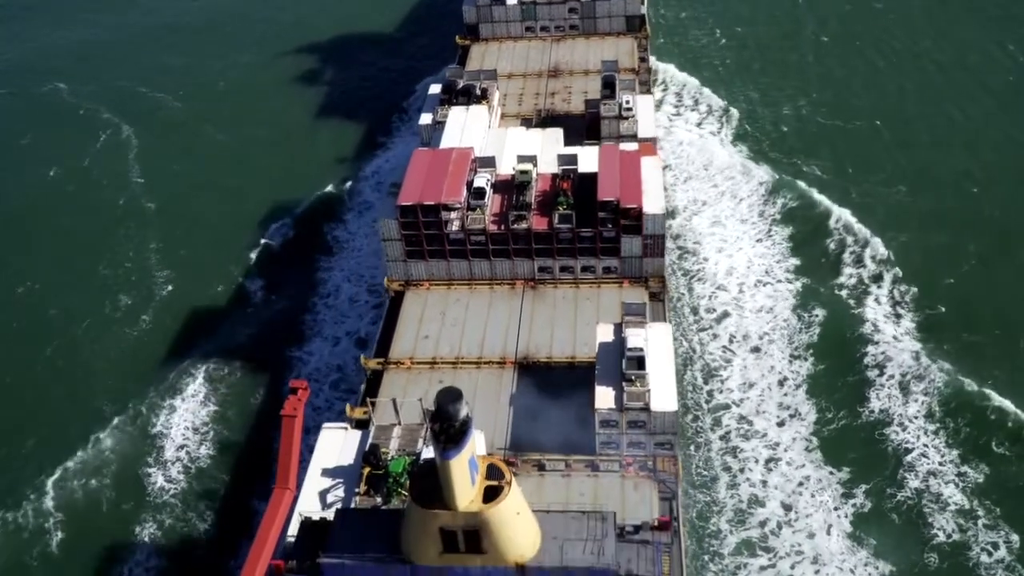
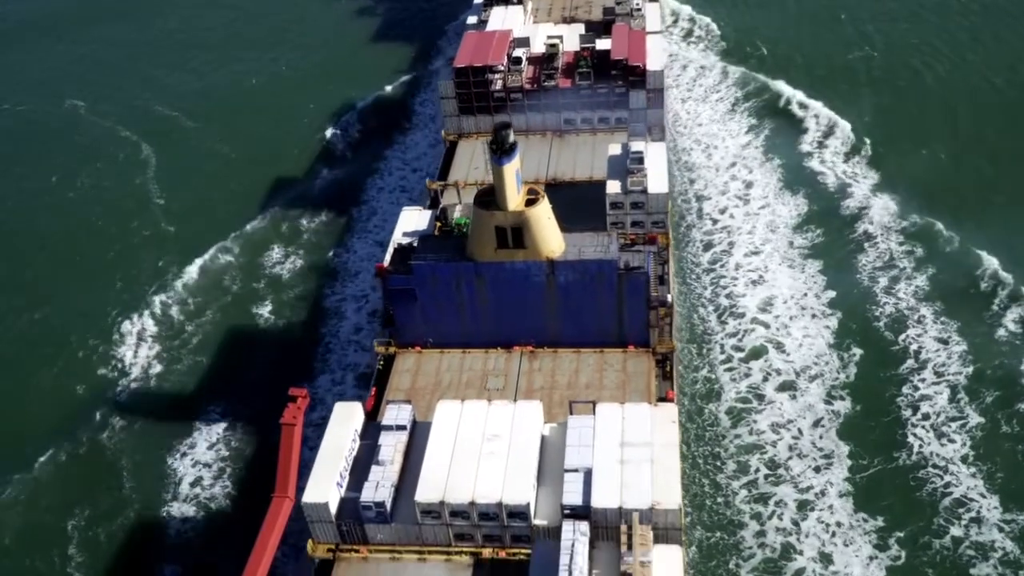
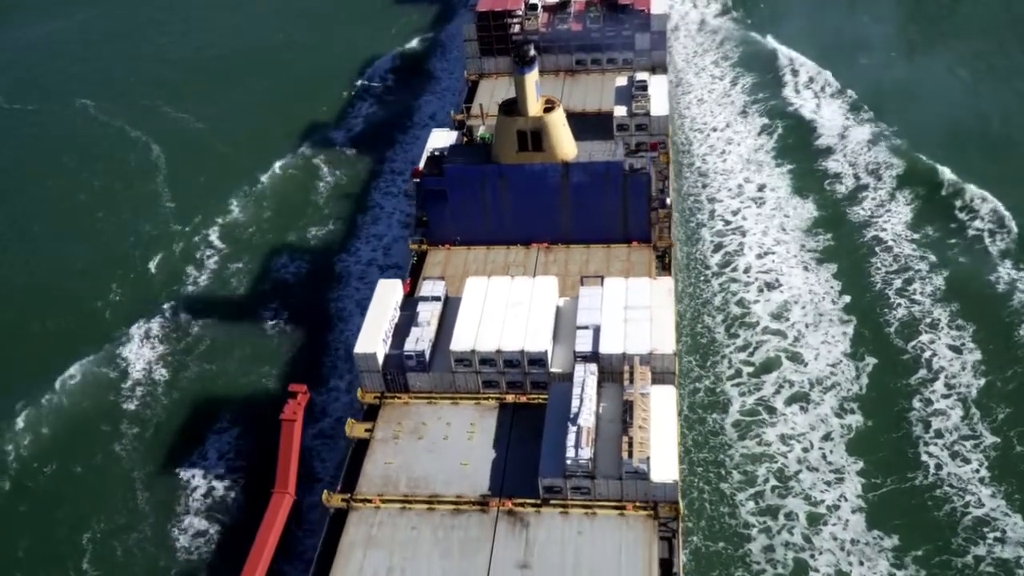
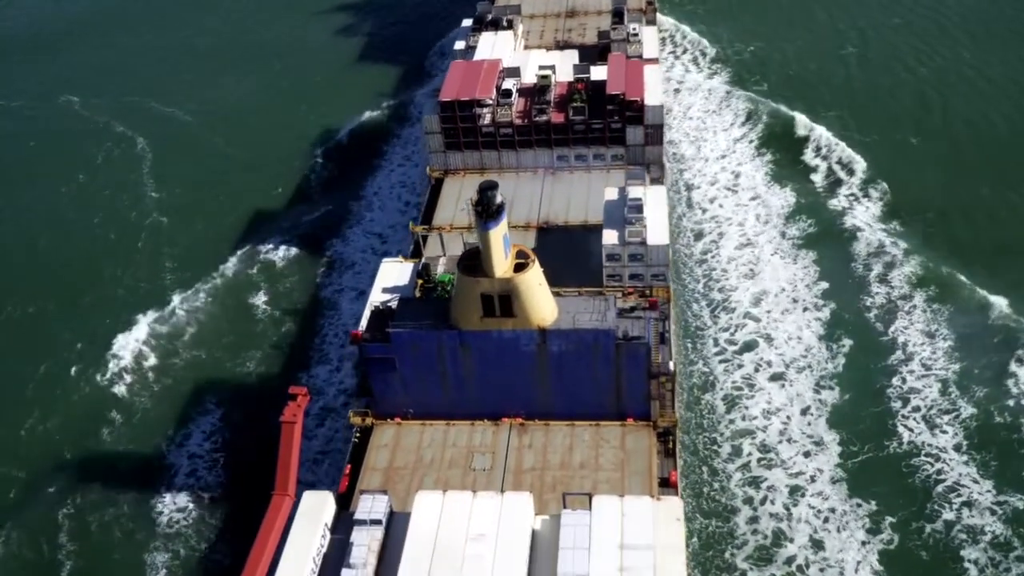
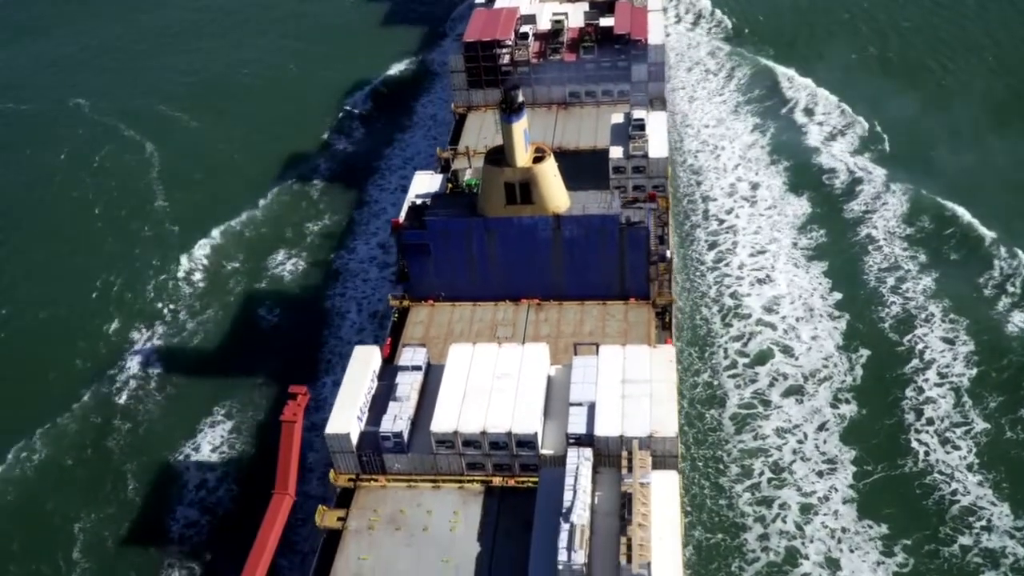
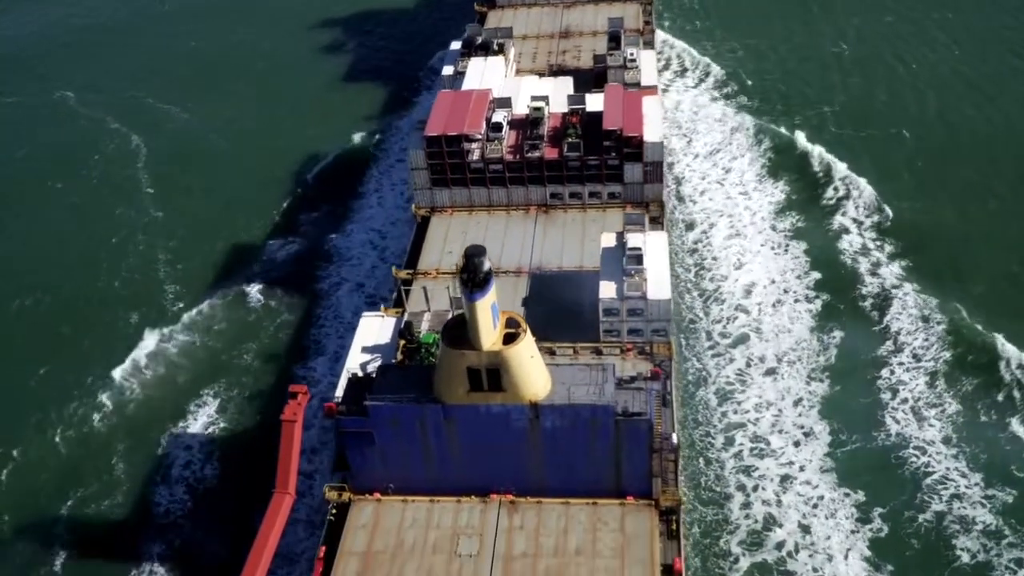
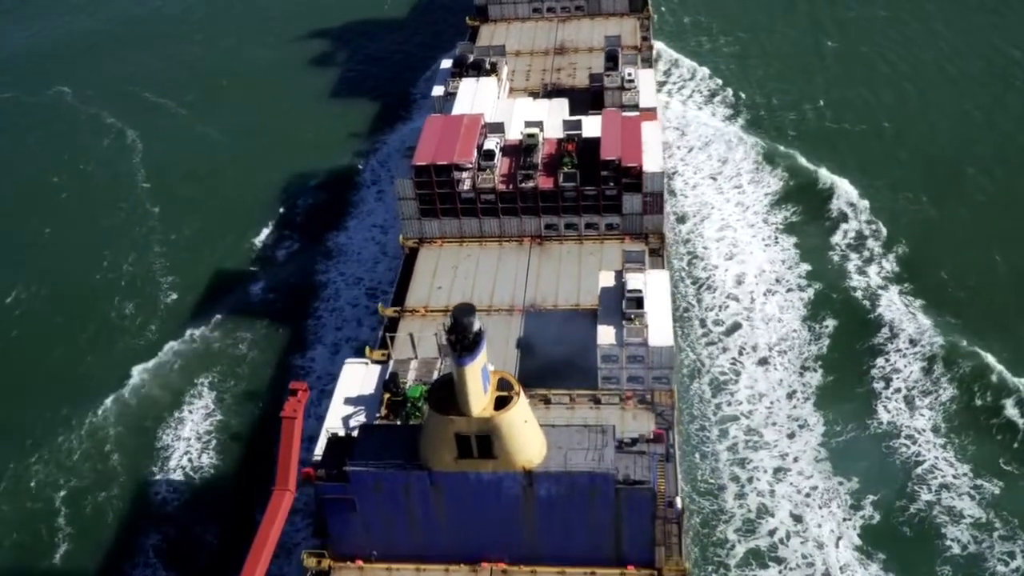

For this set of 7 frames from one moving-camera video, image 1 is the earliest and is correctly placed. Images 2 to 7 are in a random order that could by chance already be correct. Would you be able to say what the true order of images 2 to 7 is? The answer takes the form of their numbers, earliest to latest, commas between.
7, 6, 4, 2, 5, 3
